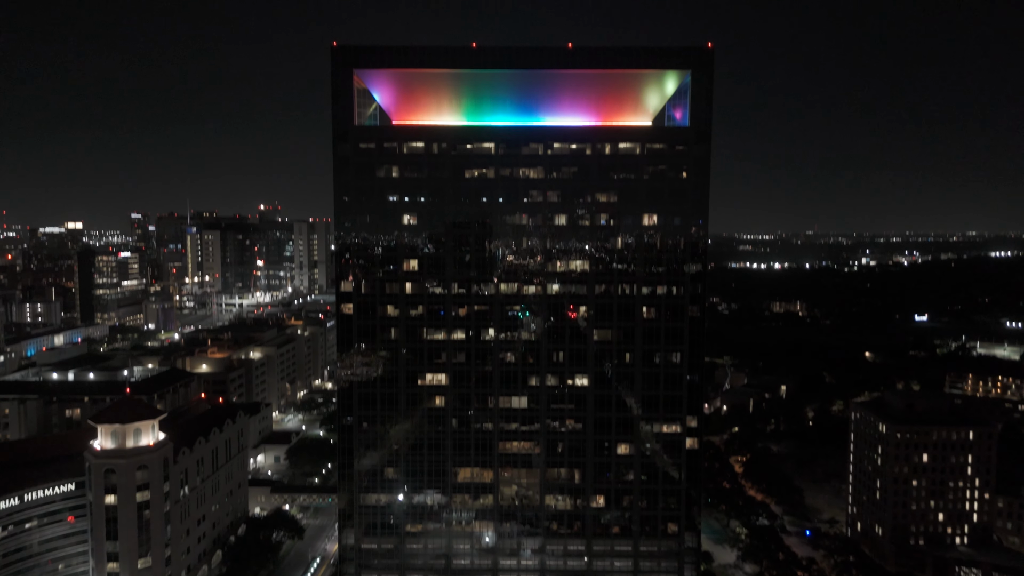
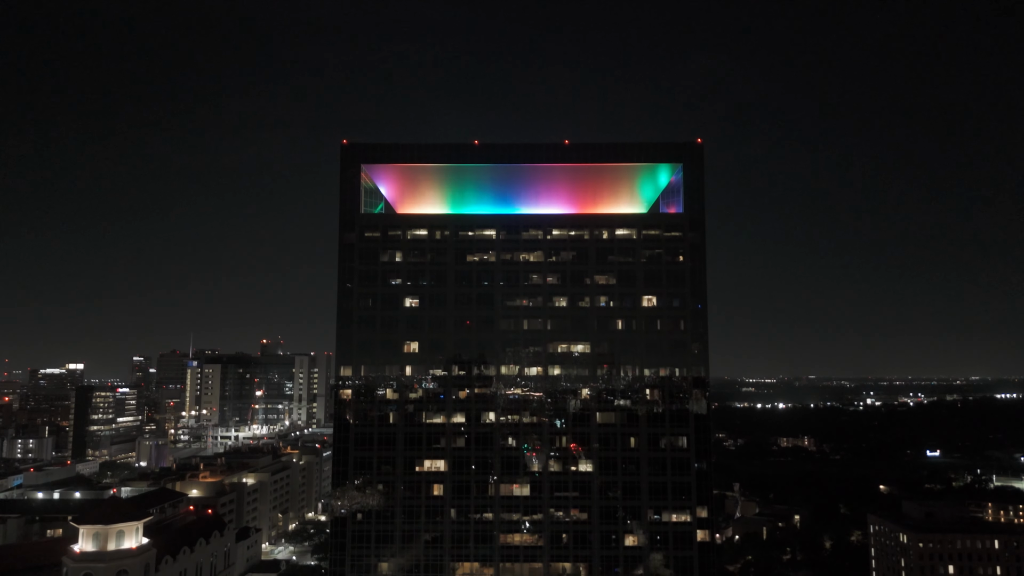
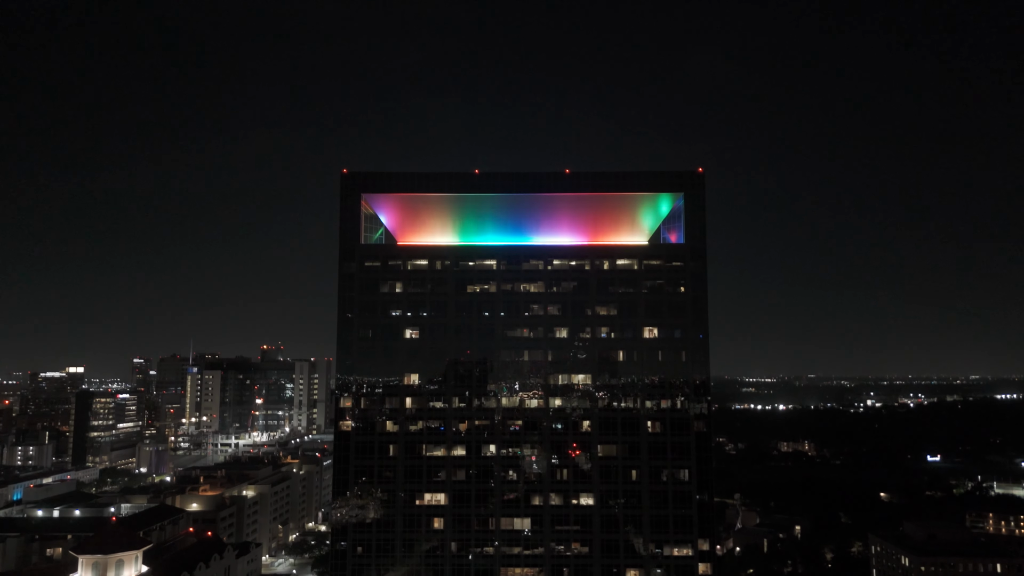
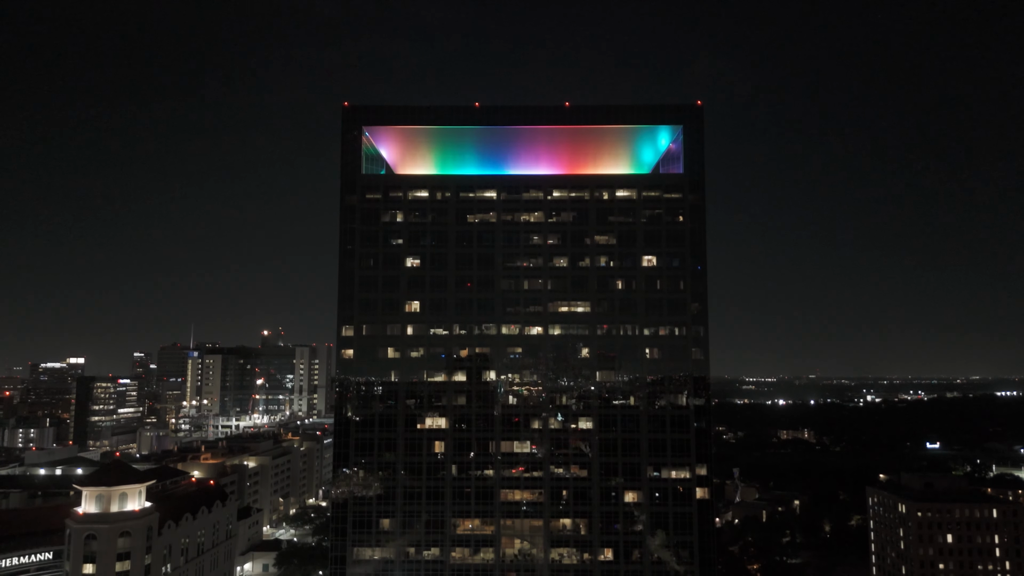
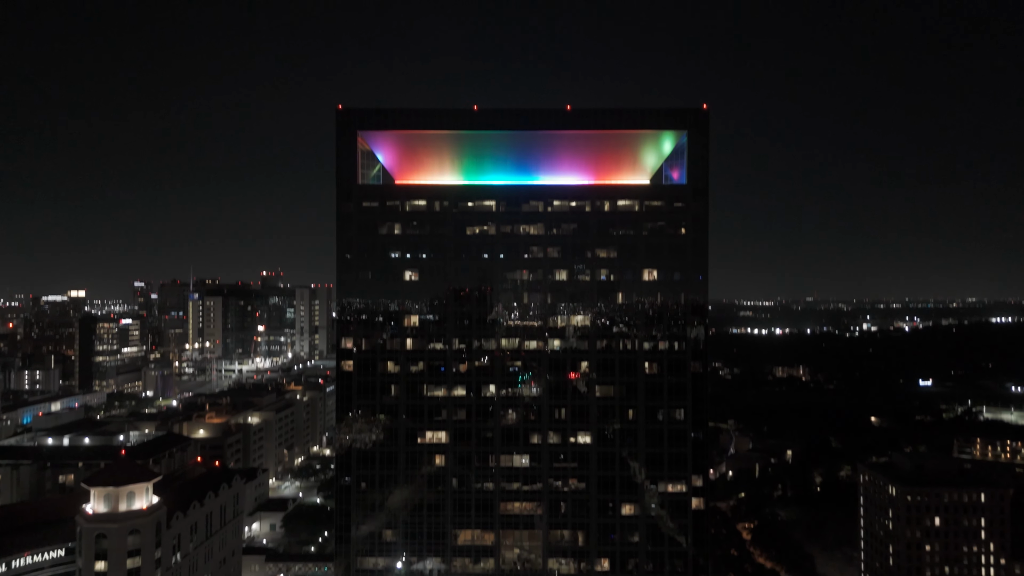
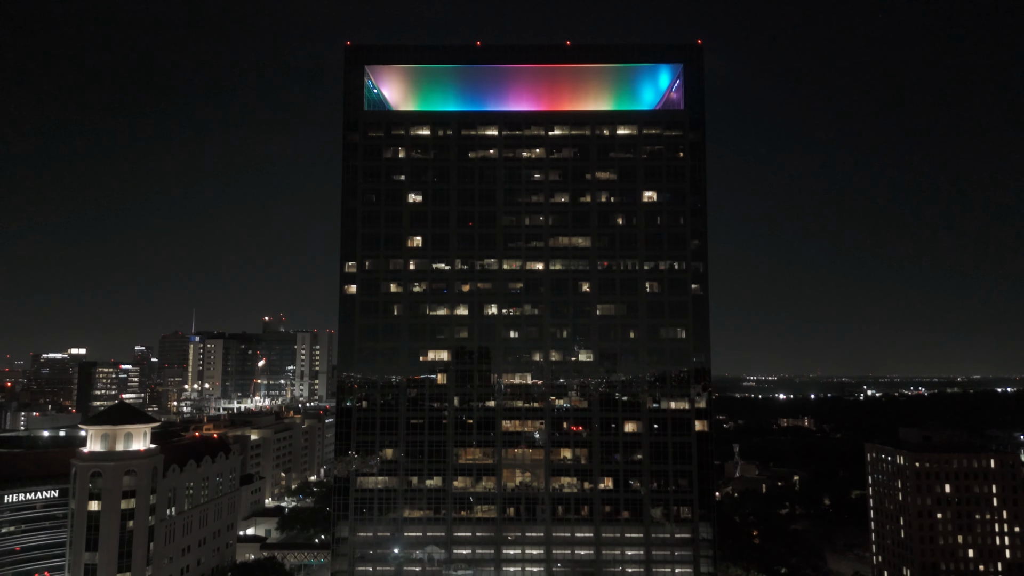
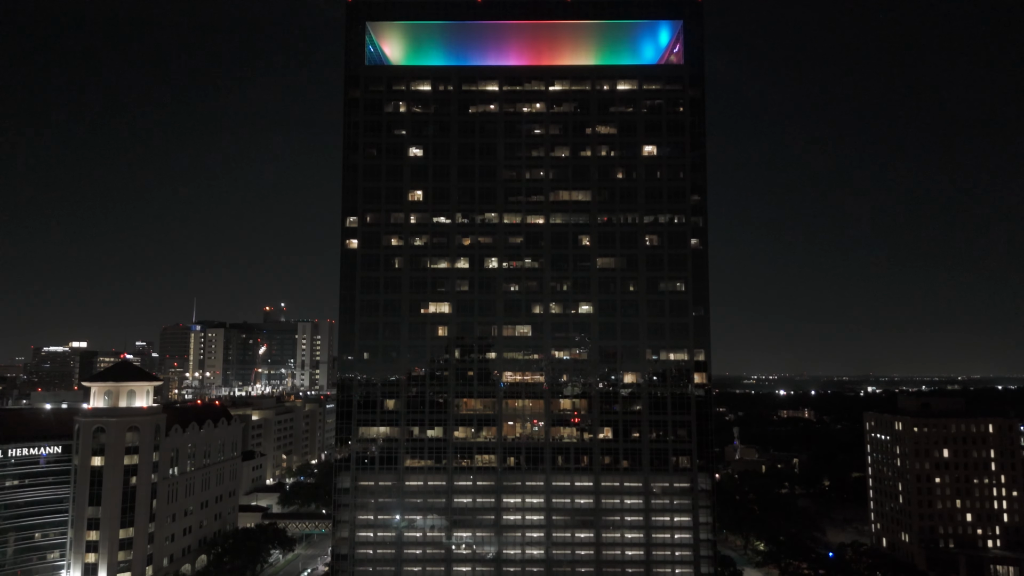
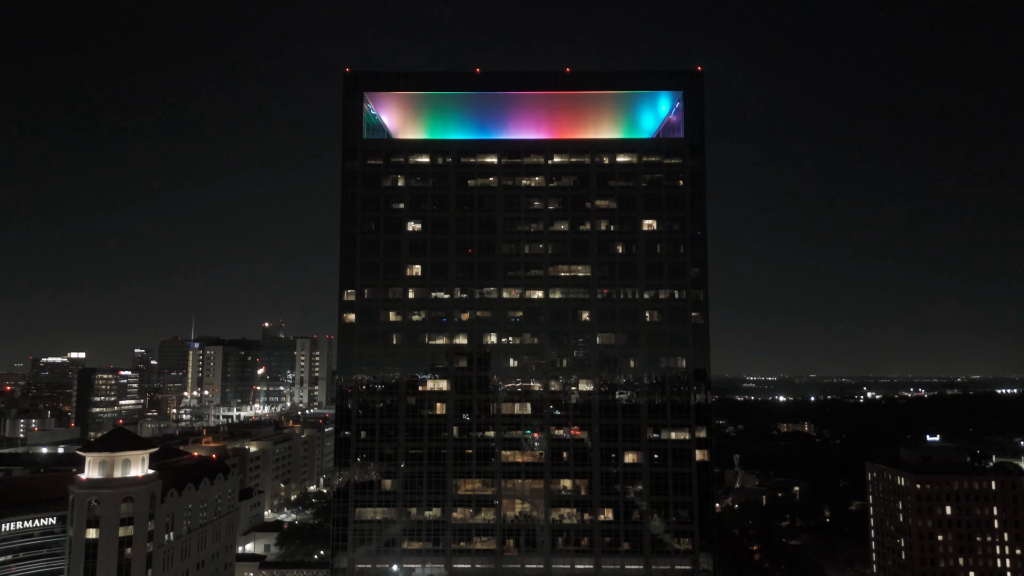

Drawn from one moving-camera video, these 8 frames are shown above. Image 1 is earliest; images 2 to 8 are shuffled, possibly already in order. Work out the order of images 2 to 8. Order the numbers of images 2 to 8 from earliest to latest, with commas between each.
5, 3, 2, 4, 8, 6, 7
